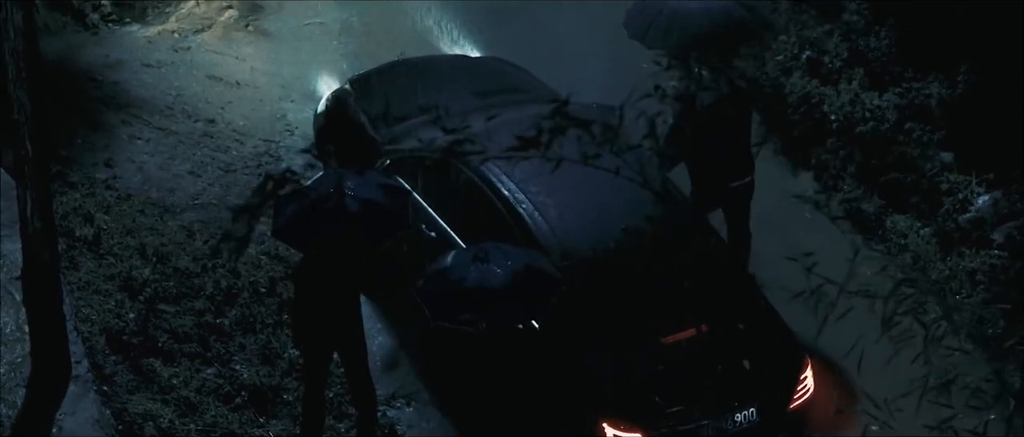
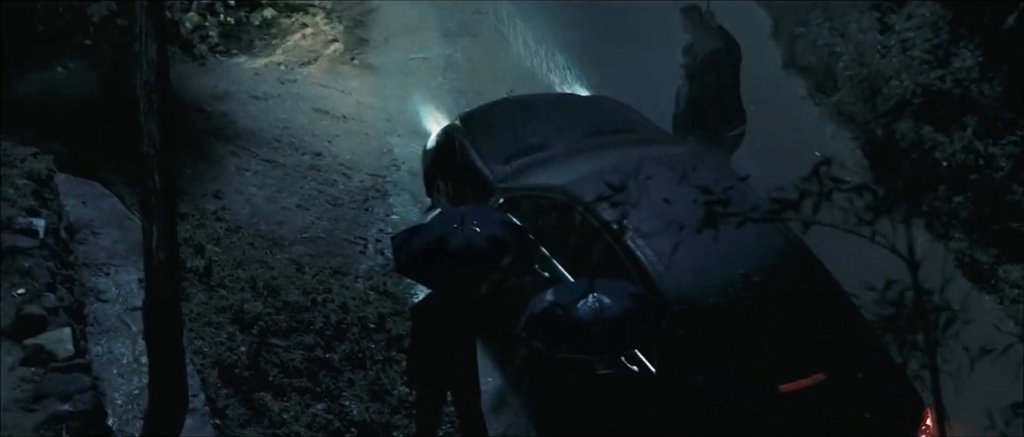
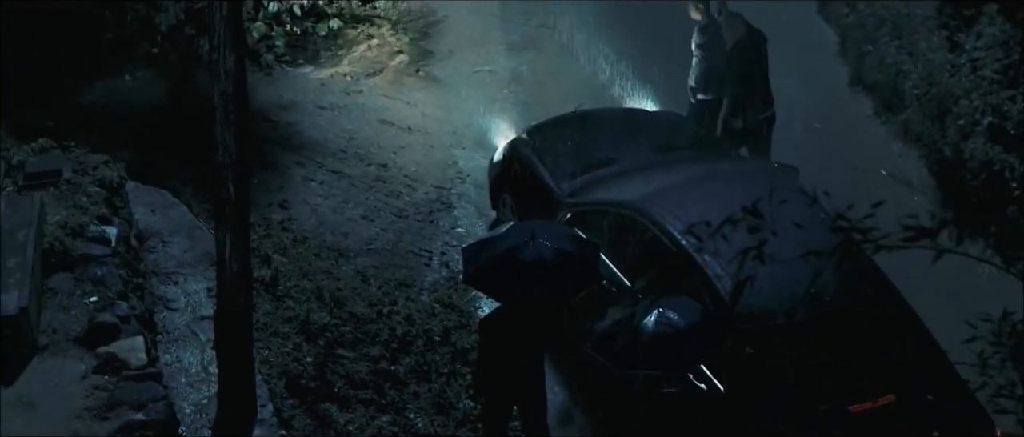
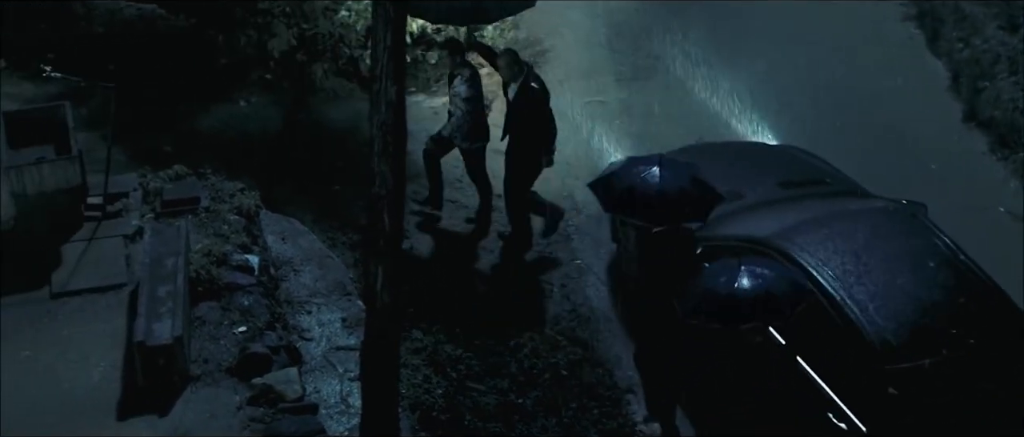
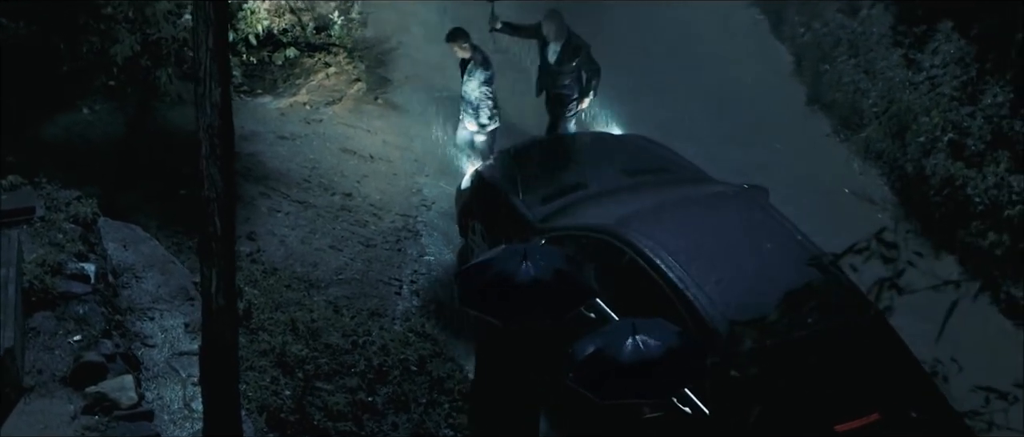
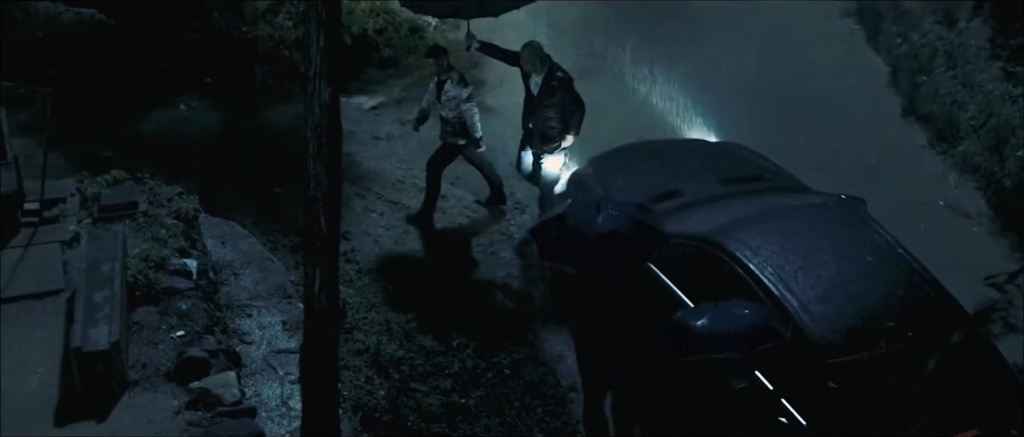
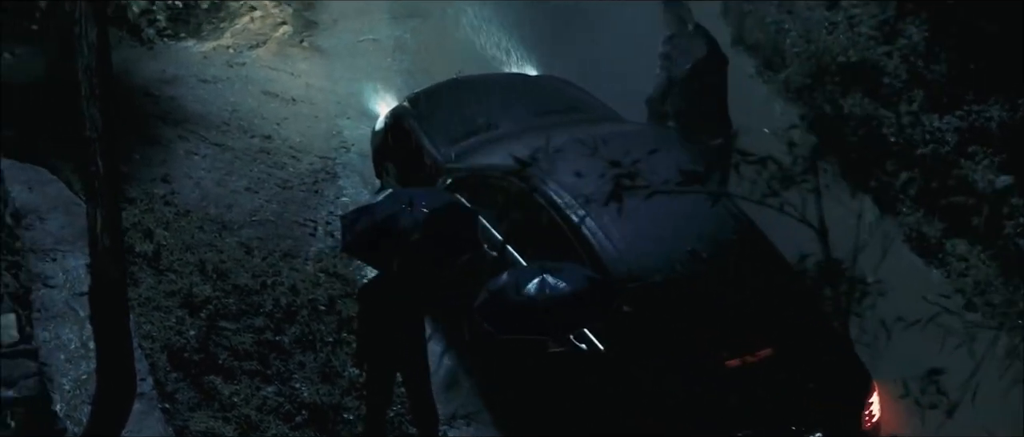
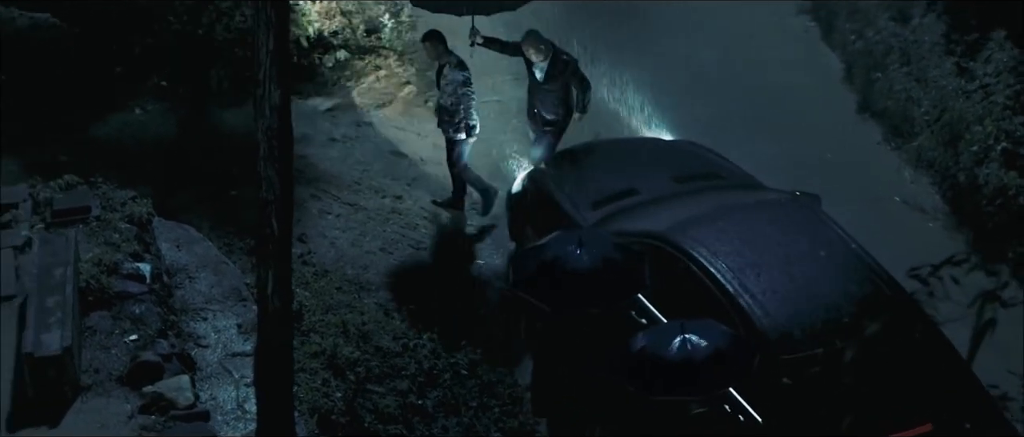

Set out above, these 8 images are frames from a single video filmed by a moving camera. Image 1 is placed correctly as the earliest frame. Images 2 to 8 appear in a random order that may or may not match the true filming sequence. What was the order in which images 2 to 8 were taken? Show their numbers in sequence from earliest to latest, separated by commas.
7, 2, 3, 5, 8, 6, 4
